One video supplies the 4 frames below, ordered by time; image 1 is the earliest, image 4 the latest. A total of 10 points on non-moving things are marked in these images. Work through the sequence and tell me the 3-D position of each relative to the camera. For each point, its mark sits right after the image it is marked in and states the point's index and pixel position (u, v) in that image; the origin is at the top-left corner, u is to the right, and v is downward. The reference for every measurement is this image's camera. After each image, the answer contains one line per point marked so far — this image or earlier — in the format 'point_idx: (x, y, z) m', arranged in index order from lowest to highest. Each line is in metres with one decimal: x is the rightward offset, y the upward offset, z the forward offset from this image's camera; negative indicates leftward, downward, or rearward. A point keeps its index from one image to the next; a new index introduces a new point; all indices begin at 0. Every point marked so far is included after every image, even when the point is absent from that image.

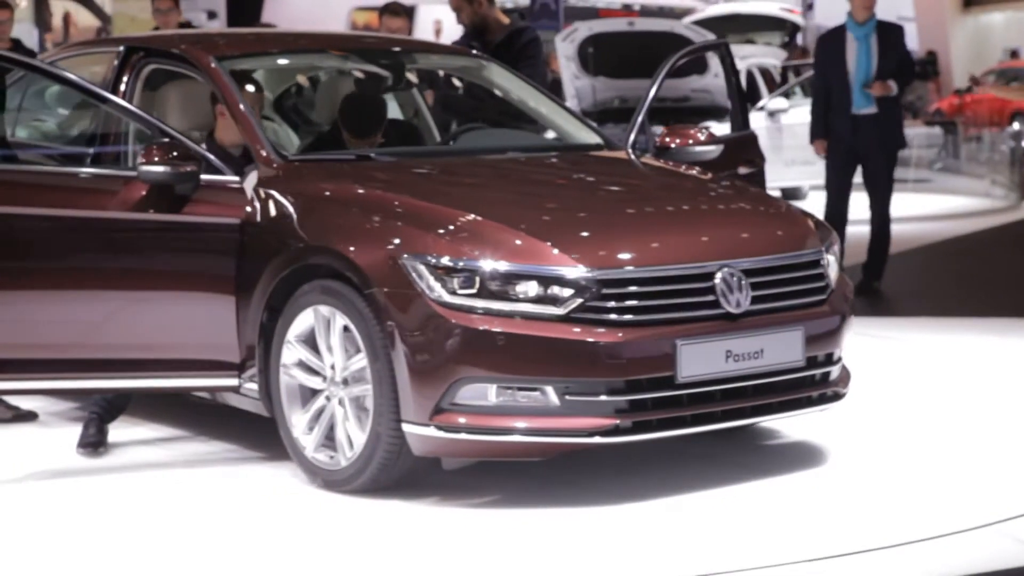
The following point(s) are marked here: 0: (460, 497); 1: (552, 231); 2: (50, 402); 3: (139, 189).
0: (-0.2, -0.7, +5.0) m
1: (+0.1, +0.2, +4.4) m
2: (-2.0, -0.5, +6.4) m
3: (-1.2, +0.3, +5.1) m
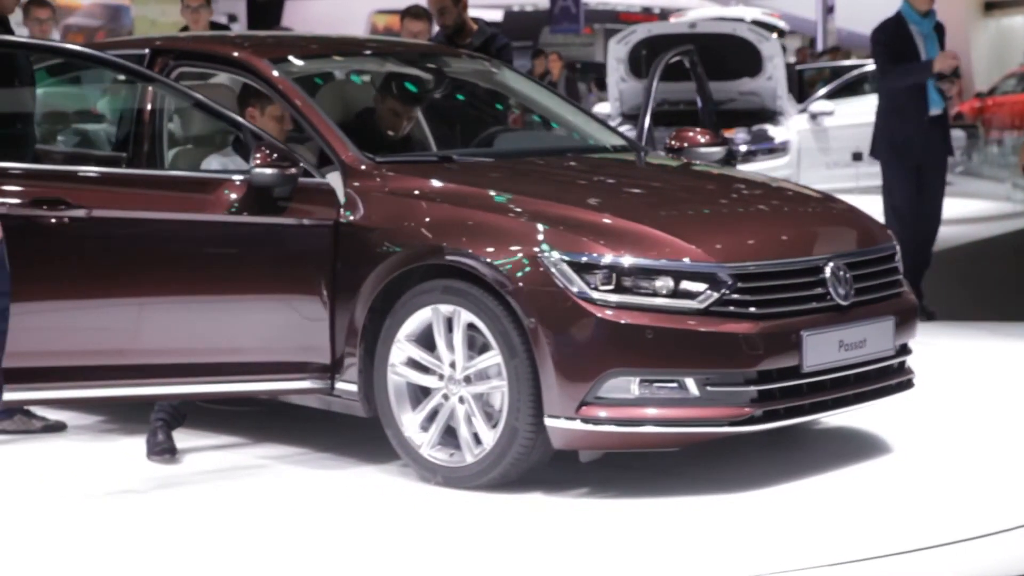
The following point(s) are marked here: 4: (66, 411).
0: (+0.2, -0.7, +5.1) m
1: (+0.5, +0.2, +4.6) m
2: (-1.8, -0.5, +6.3) m
3: (-0.9, +0.3, +5.0) m
4: (-1.9, -0.5, +6.3) m
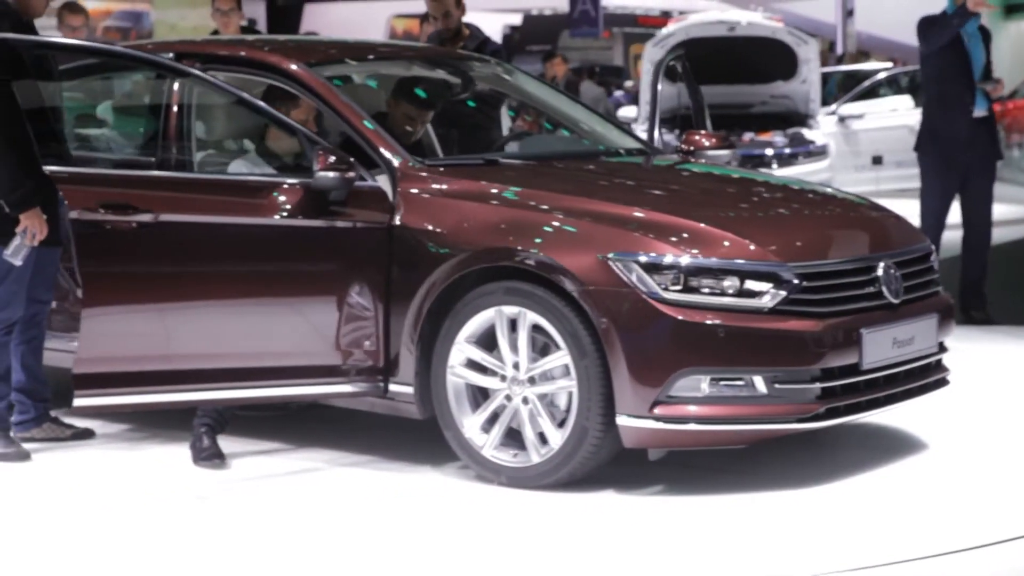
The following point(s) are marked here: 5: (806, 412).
0: (+0.3, -0.7, +5.1) m
1: (+0.7, +0.2, +4.6) m
2: (-1.7, -0.6, +6.2) m
3: (-0.7, +0.3, +5.0) m
4: (-1.8, -0.5, +6.3) m
5: (+0.9, -0.4, +4.5) m
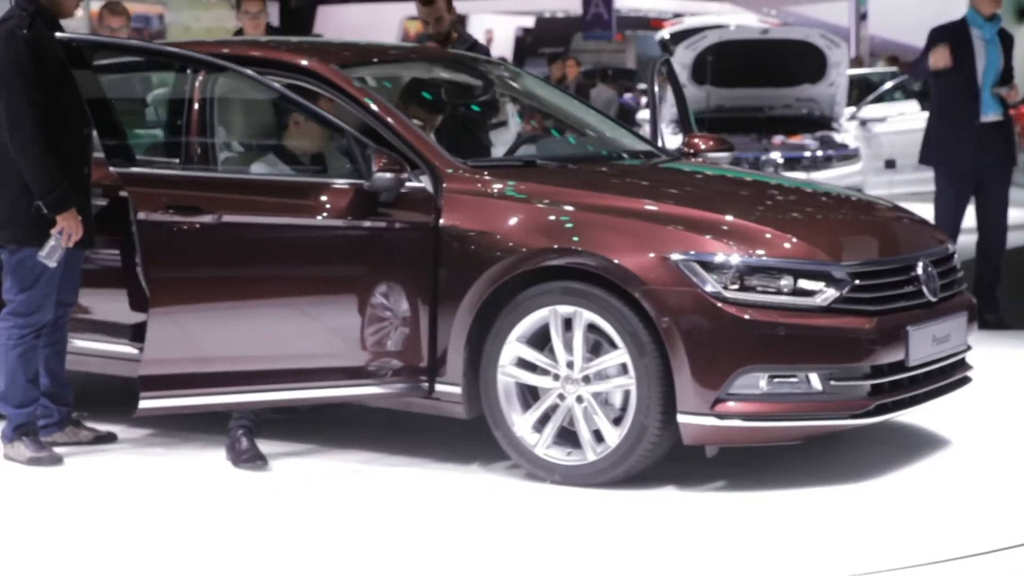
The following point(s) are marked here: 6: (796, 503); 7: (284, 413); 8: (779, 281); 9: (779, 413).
0: (+0.5, -0.7, +5.2) m
1: (+0.9, +0.2, +4.7) m
2: (-1.6, -0.6, +6.2) m
3: (-0.6, +0.3, +5.0) m
4: (-1.7, -0.6, +6.2) m
5: (+1.1, -0.4, +4.6) m
6: (+0.9, -0.7, +5.0) m
7: (-0.9, -0.5, +6.2) m
8: (+0.8, 0.0, +4.5) m
9: (+0.8, -0.4, +4.5) m
